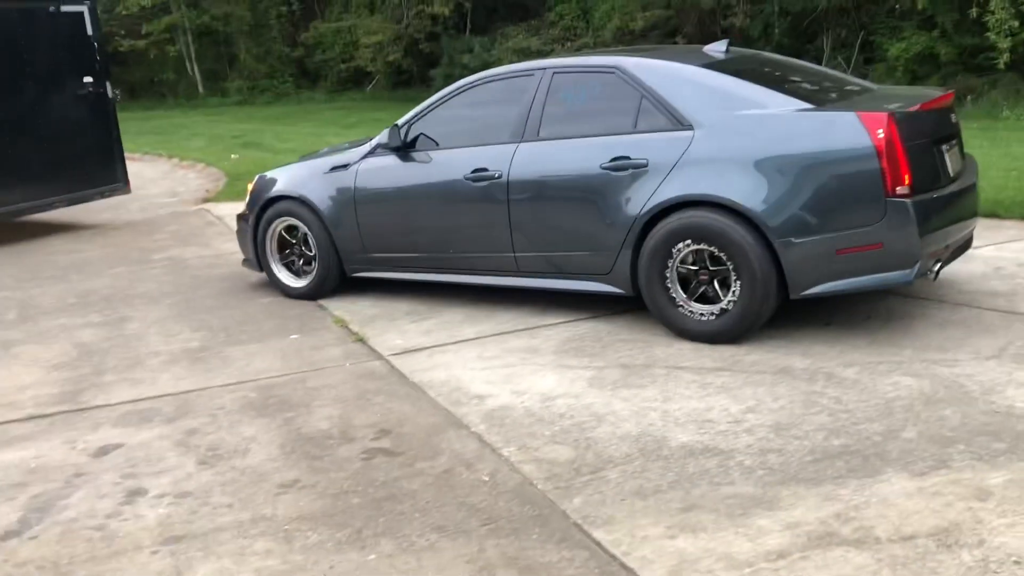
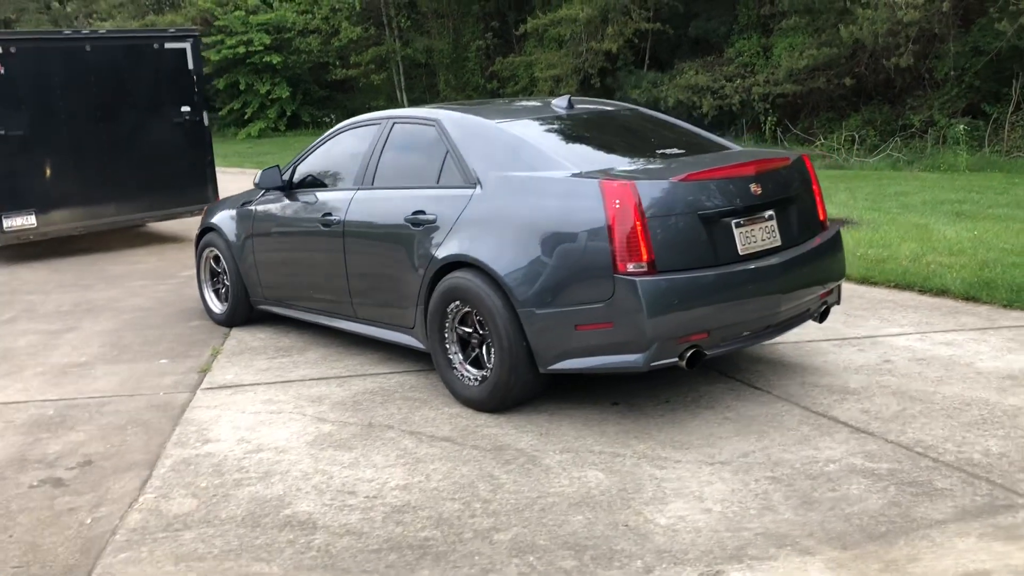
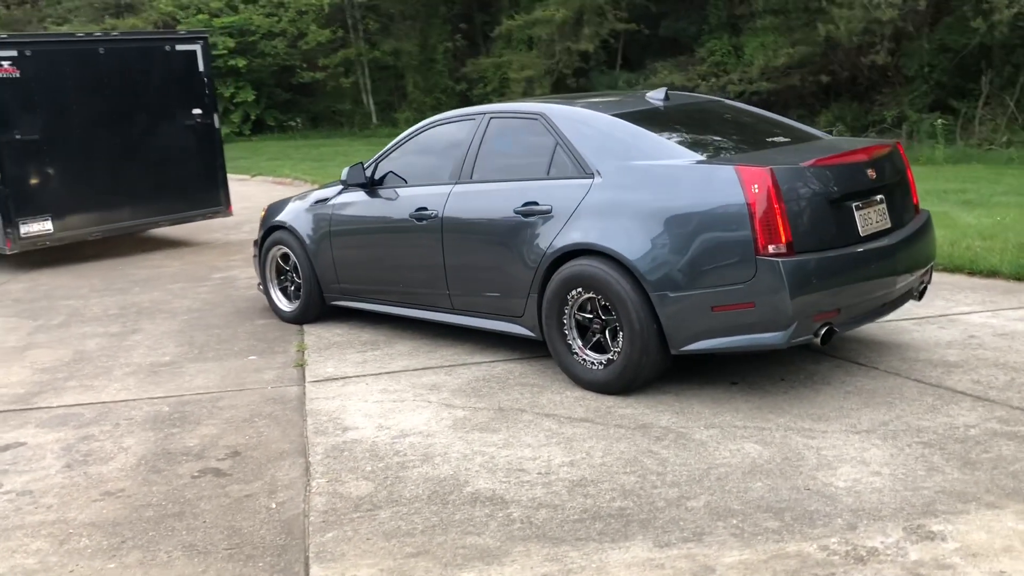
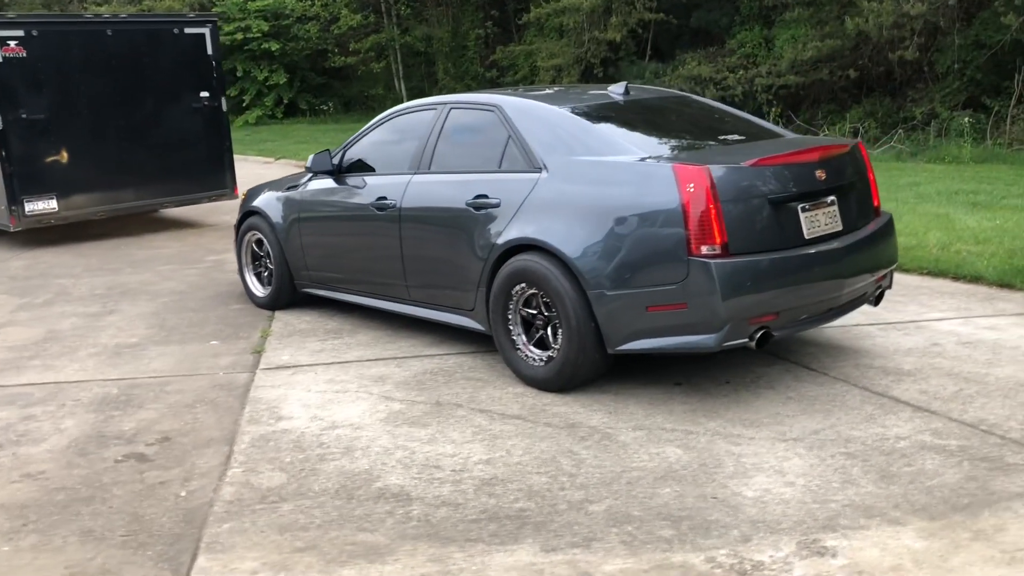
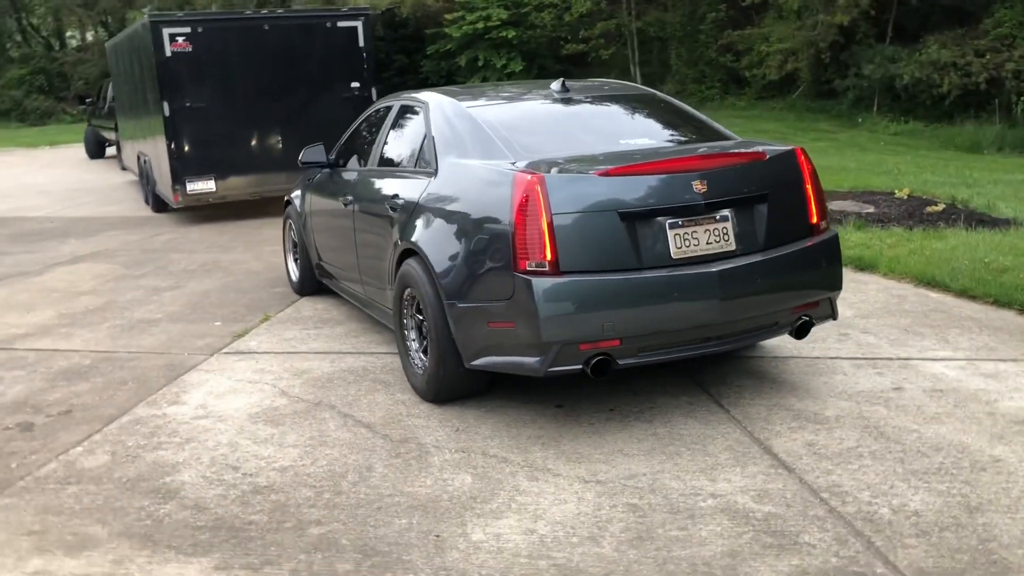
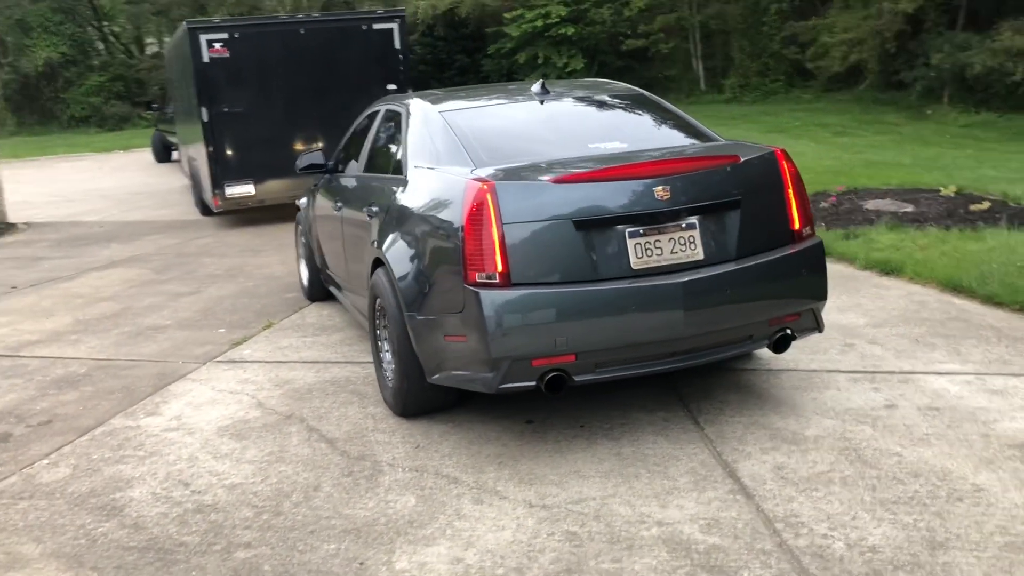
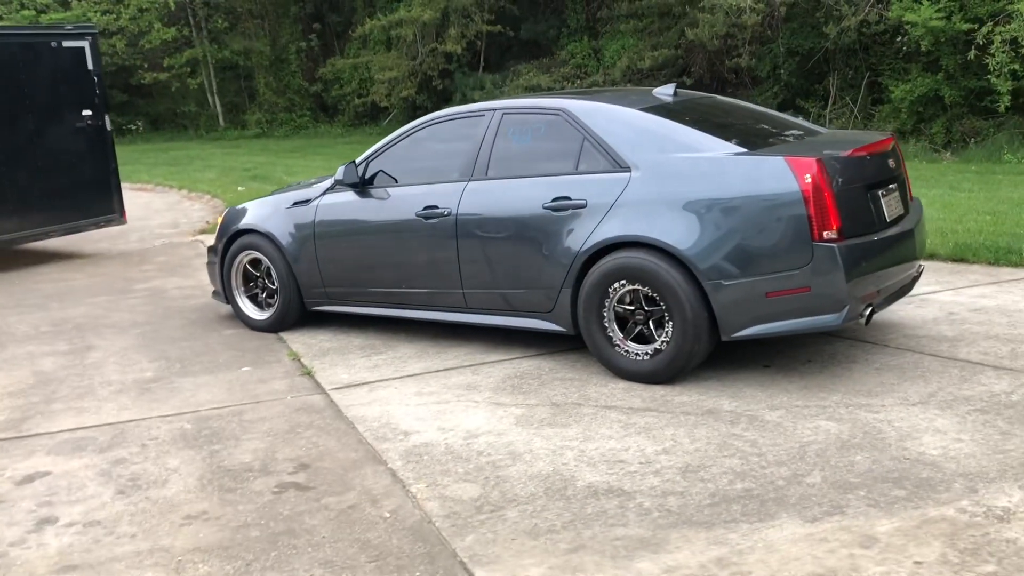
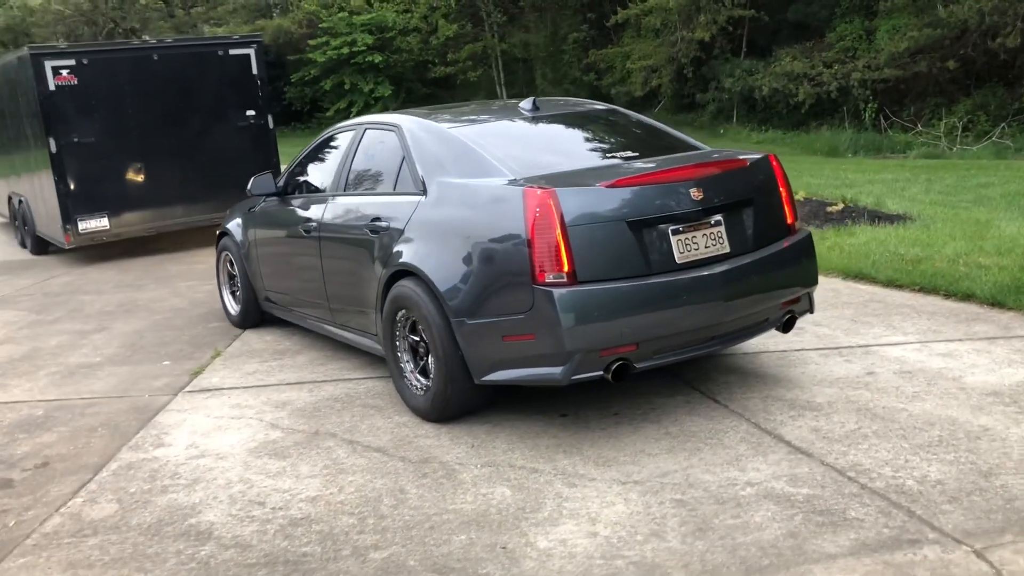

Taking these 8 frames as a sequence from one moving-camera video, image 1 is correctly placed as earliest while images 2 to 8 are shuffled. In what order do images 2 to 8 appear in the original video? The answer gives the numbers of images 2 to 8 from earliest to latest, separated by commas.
7, 3, 4, 2, 8, 5, 6
